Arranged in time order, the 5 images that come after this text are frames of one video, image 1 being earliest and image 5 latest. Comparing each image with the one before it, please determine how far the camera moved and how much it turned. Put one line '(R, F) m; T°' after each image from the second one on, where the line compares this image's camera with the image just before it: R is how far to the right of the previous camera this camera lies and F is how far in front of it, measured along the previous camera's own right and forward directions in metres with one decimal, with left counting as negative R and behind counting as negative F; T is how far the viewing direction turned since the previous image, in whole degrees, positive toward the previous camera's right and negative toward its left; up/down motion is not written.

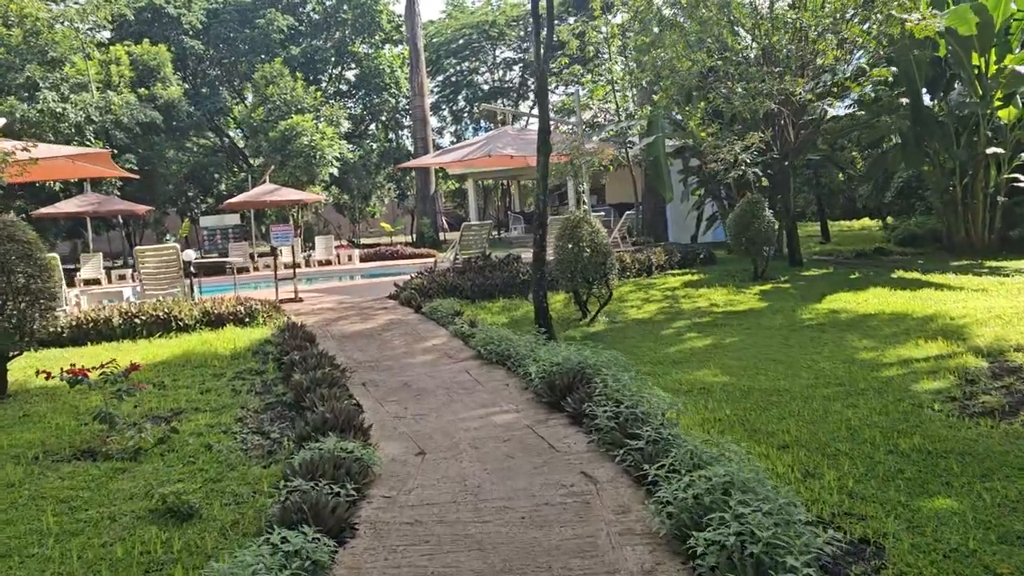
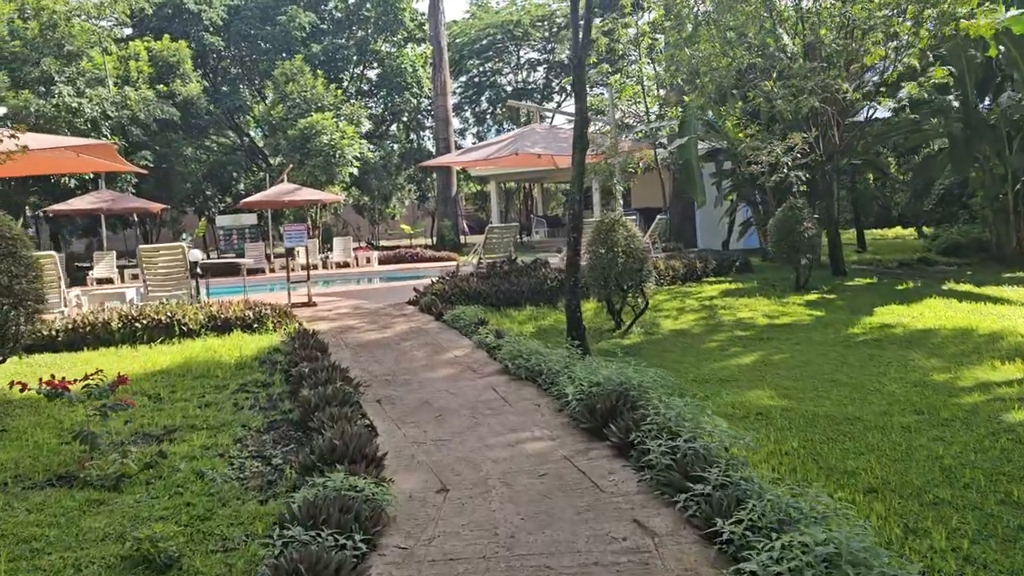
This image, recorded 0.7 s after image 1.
(-0.1, +0.6) m; -1°
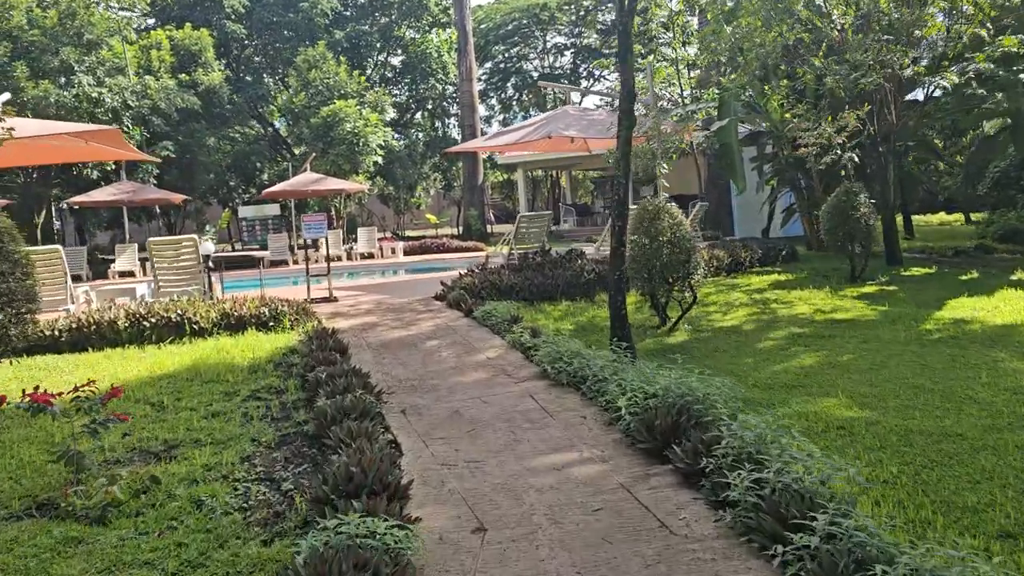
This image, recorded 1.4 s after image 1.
(-0.1, +0.6) m; -2°
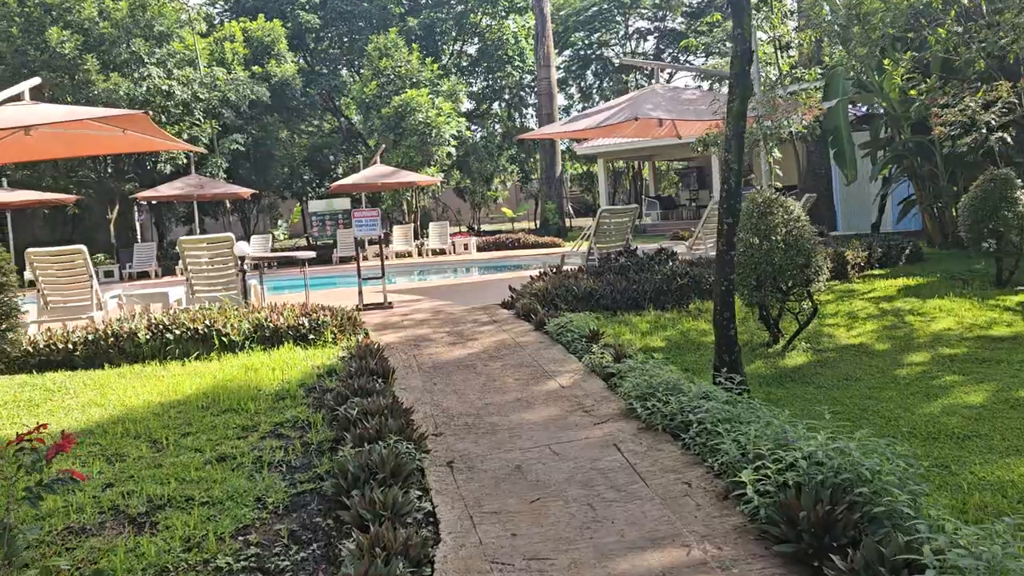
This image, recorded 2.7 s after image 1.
(0.0, +1.2) m; -5°
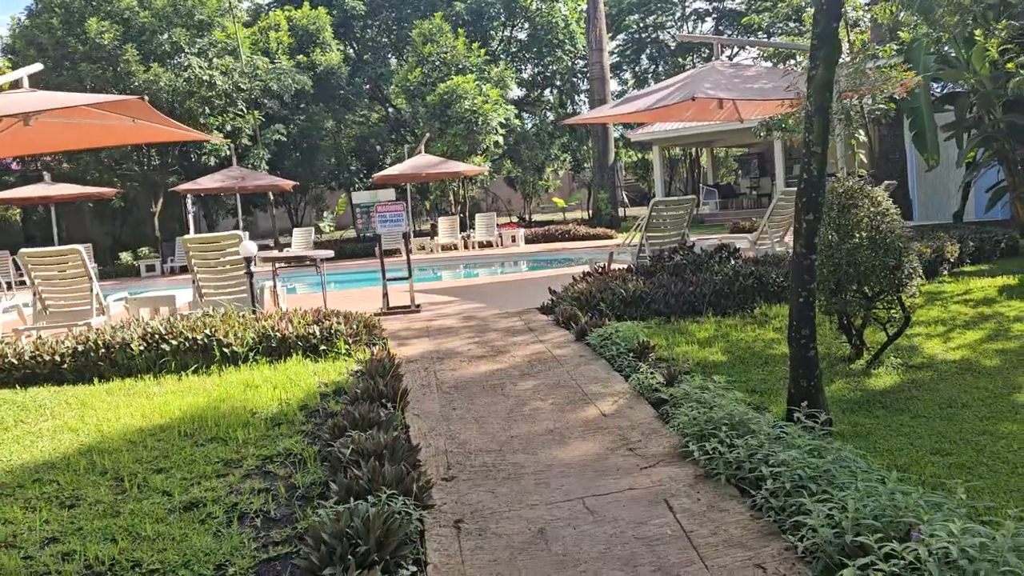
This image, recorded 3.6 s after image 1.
(+0.1, +0.8) m; -4°
